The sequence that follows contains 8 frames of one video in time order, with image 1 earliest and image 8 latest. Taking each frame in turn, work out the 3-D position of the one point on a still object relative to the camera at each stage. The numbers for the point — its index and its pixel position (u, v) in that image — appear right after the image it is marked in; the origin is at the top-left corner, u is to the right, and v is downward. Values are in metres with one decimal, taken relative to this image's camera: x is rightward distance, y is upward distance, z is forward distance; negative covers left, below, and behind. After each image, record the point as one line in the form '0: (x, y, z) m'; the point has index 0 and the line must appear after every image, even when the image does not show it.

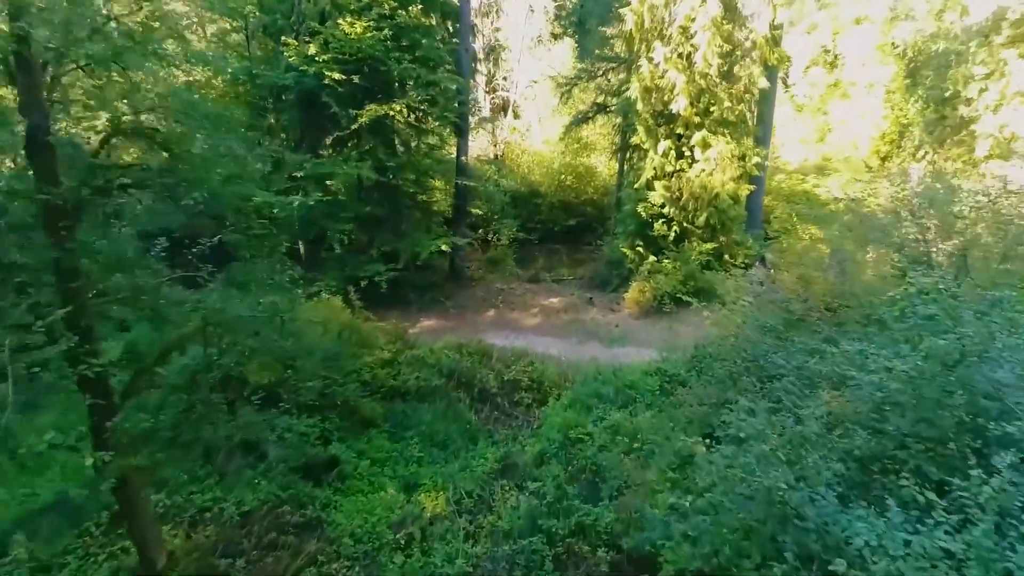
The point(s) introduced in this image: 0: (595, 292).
0: (+1.8, -0.1, +16.9) m
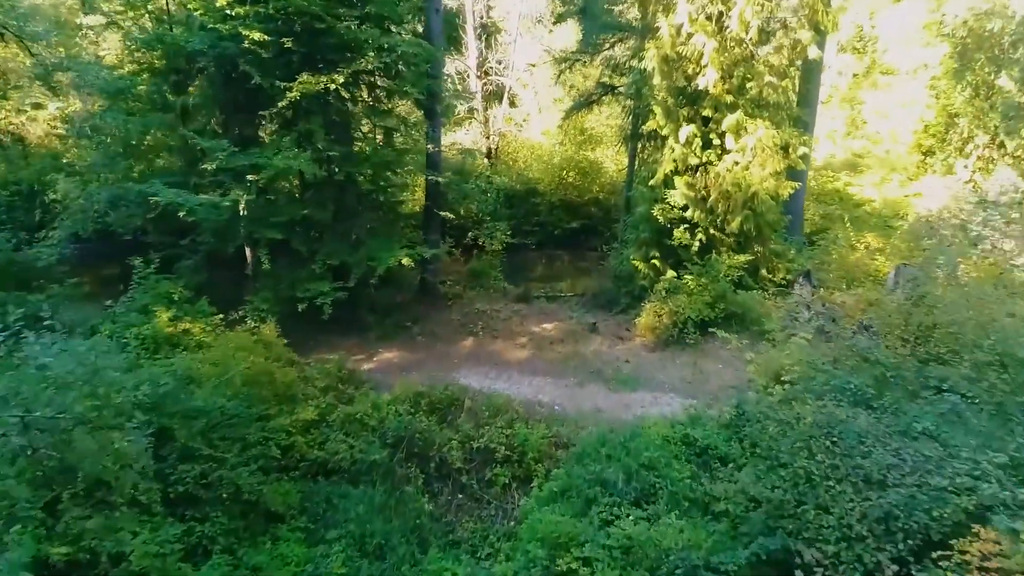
0: (+1.6, -0.5, +13.7) m
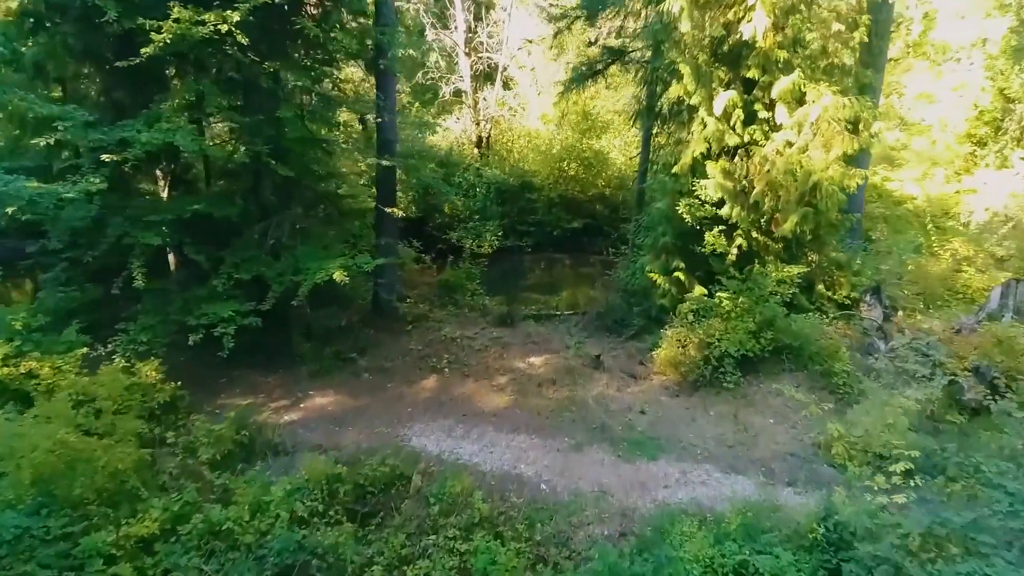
0: (+1.3, -0.8, +10.6) m
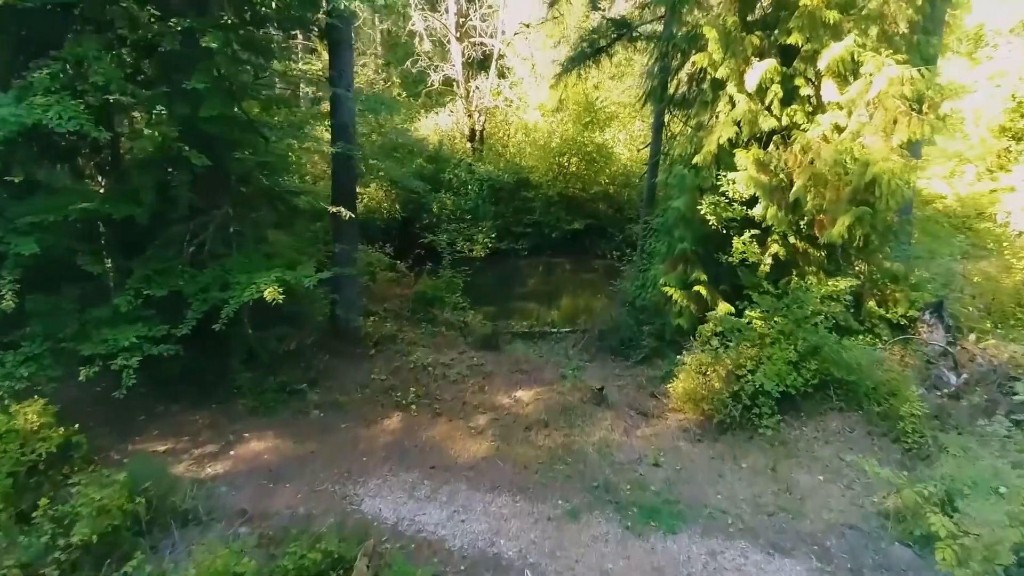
0: (+1.1, -1.0, +8.8) m
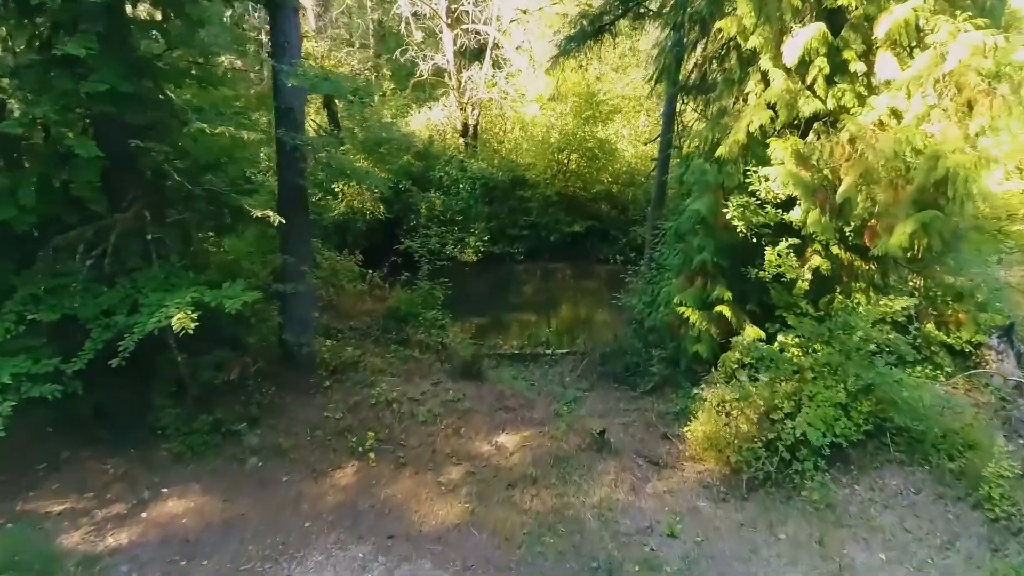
0: (+1.0, -1.1, +7.4) m
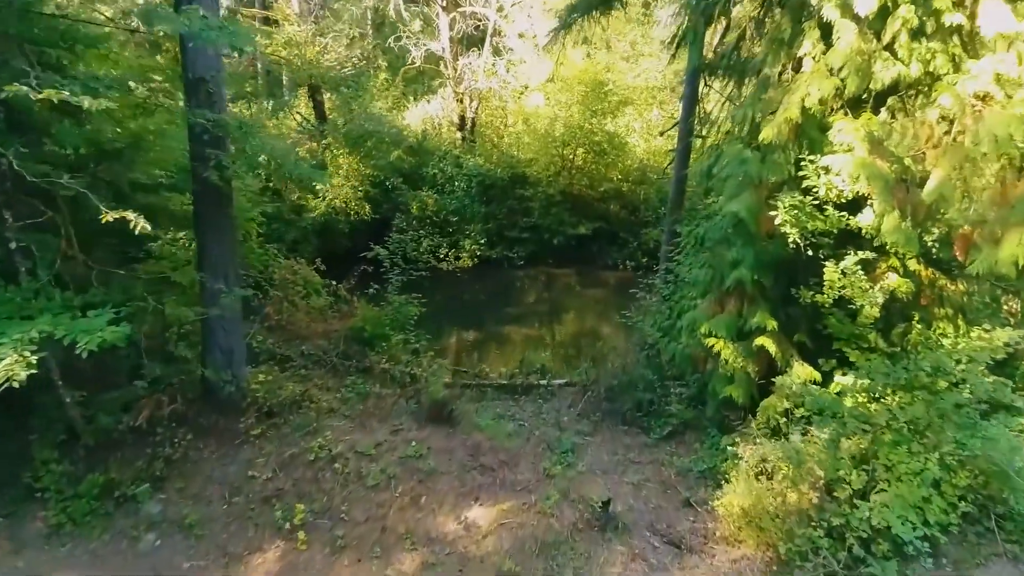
0: (+0.8, -1.3, +5.9) m
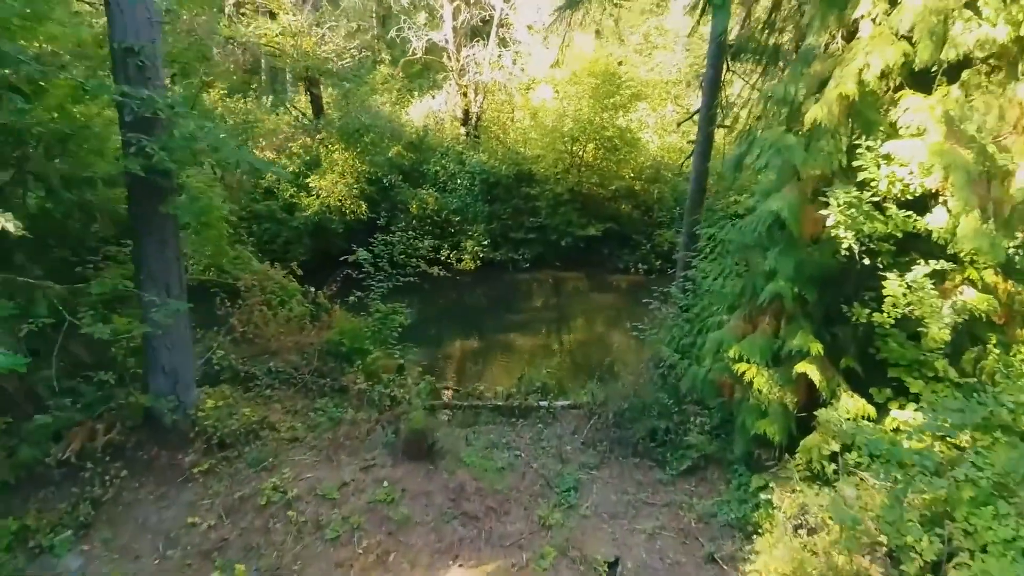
0: (+0.8, -1.4, +5.0) m
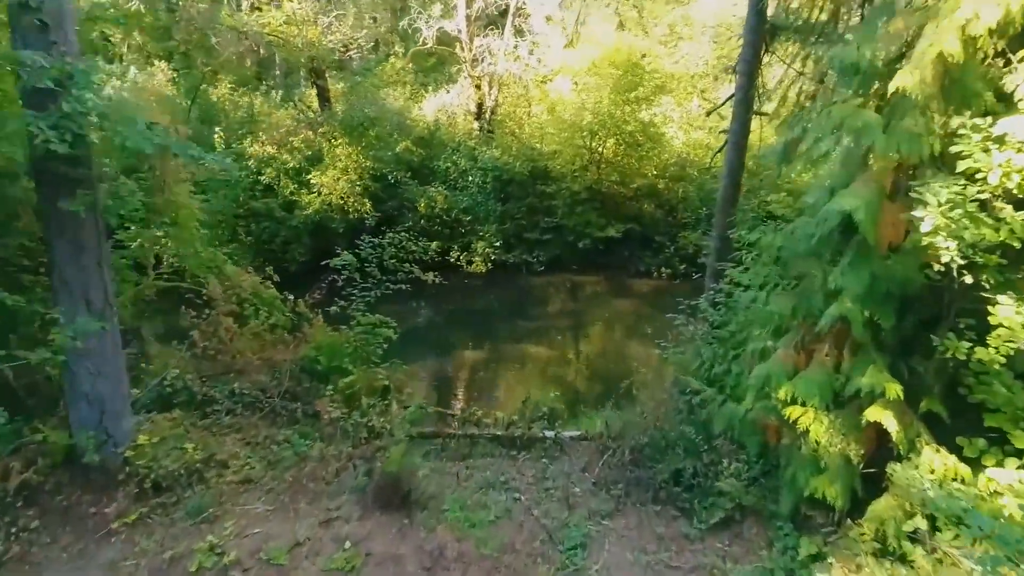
0: (+0.7, -1.5, +4.1) m
